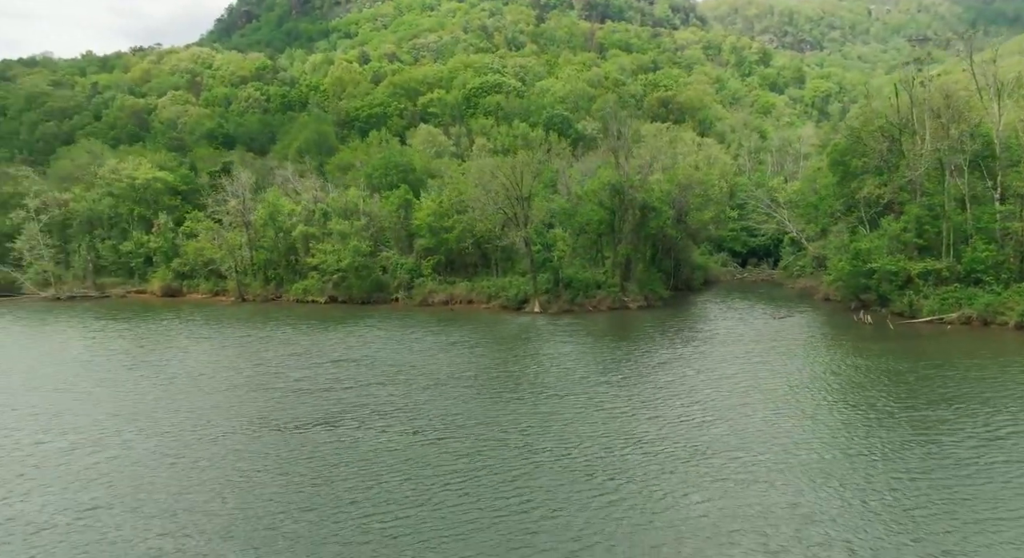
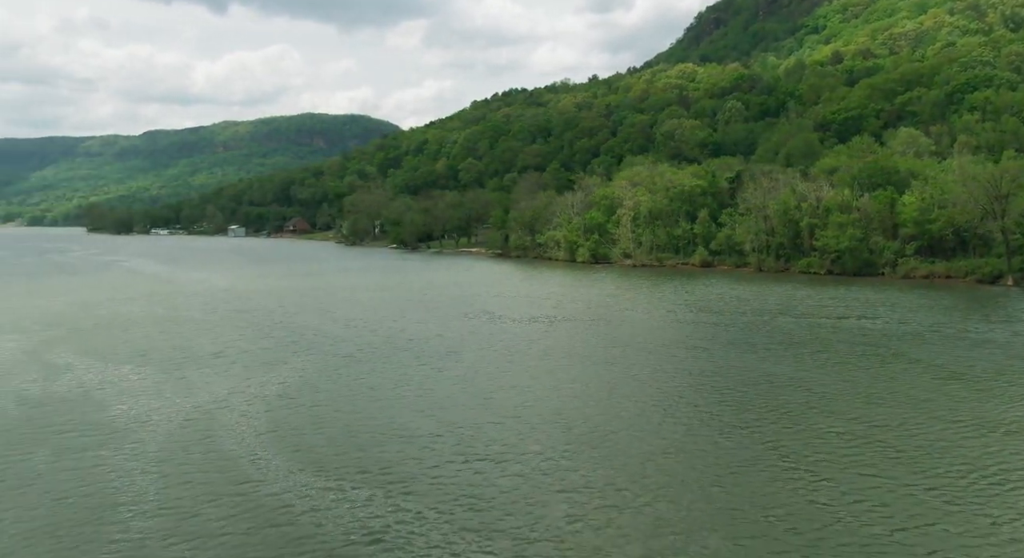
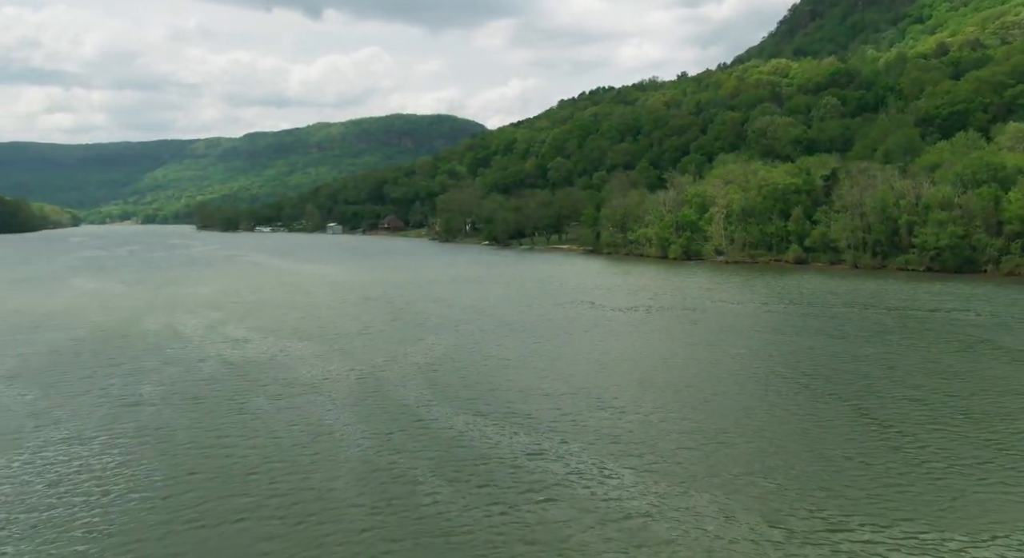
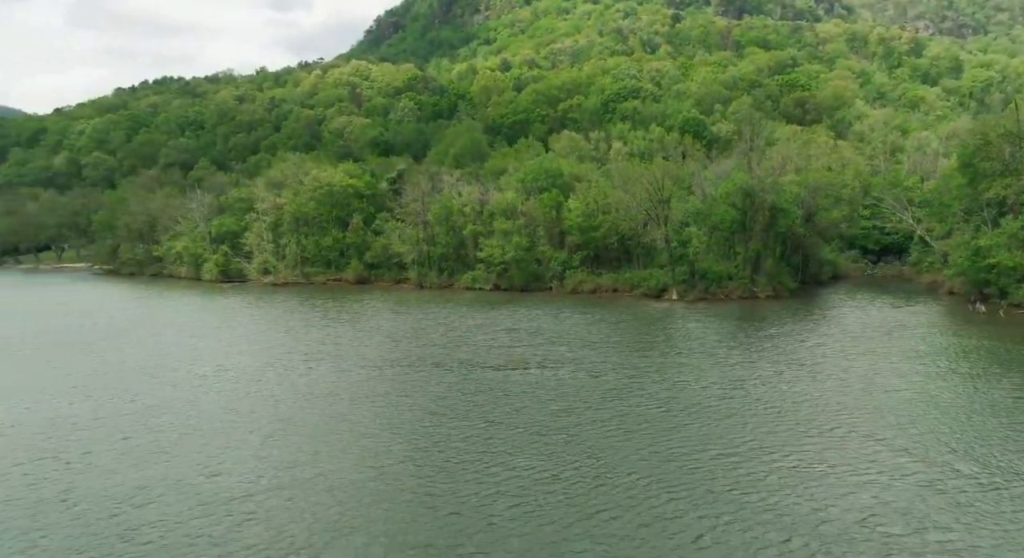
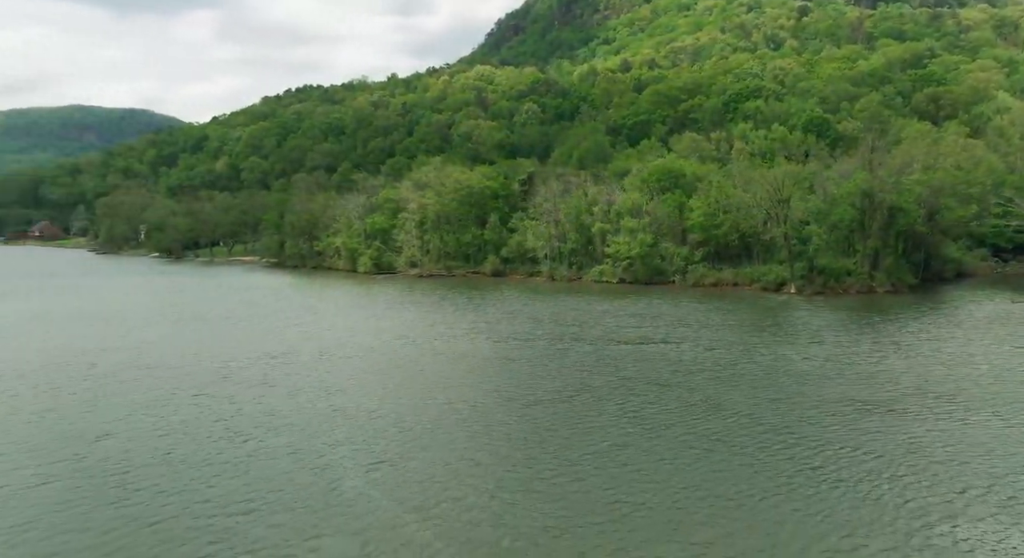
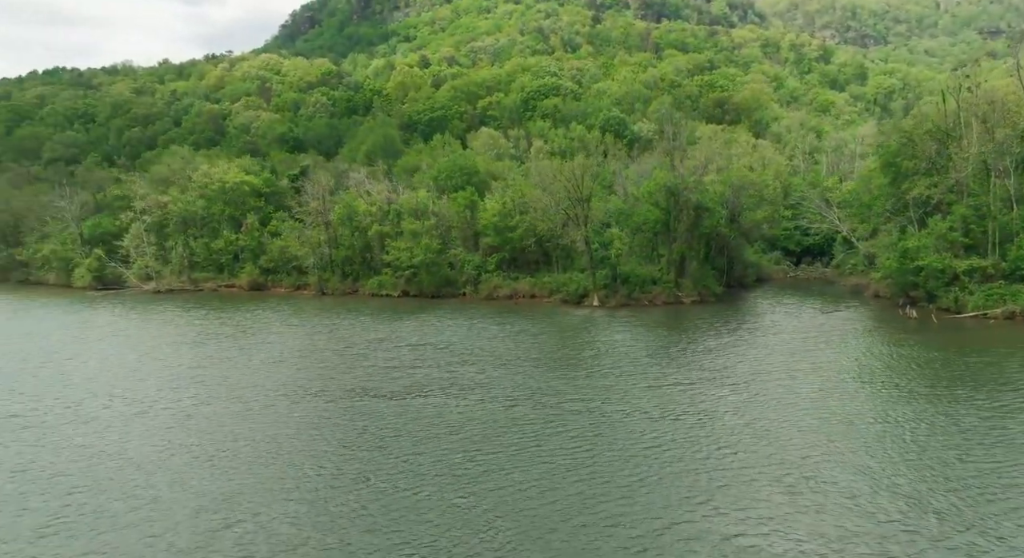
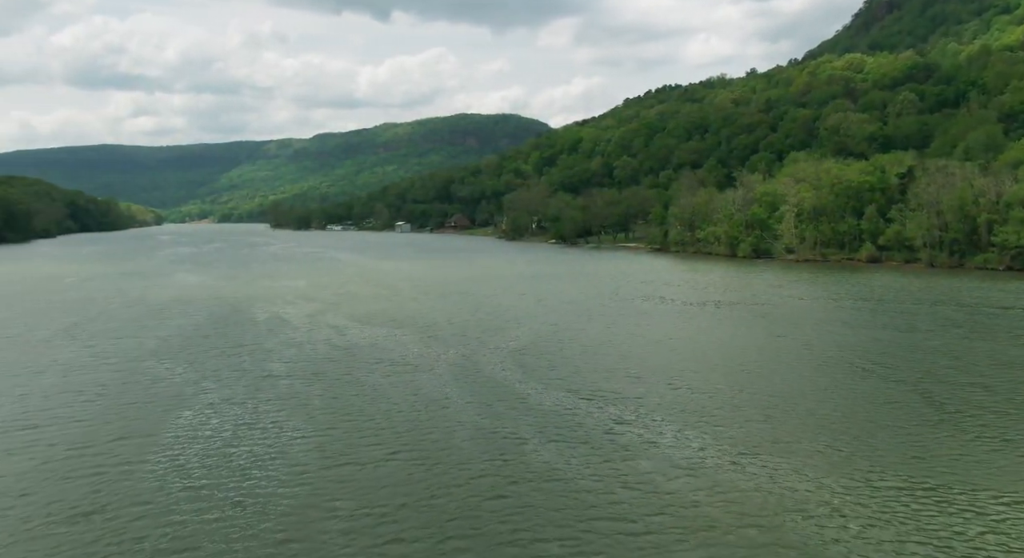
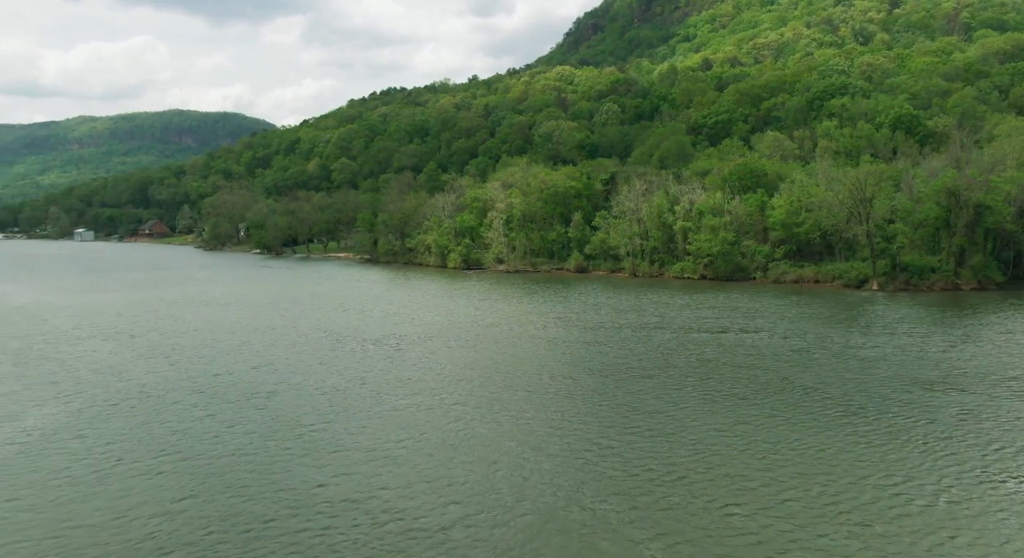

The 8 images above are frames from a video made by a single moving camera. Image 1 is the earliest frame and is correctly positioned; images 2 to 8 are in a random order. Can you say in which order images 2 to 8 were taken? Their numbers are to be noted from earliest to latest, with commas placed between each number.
6, 4, 5, 8, 2, 3, 7
